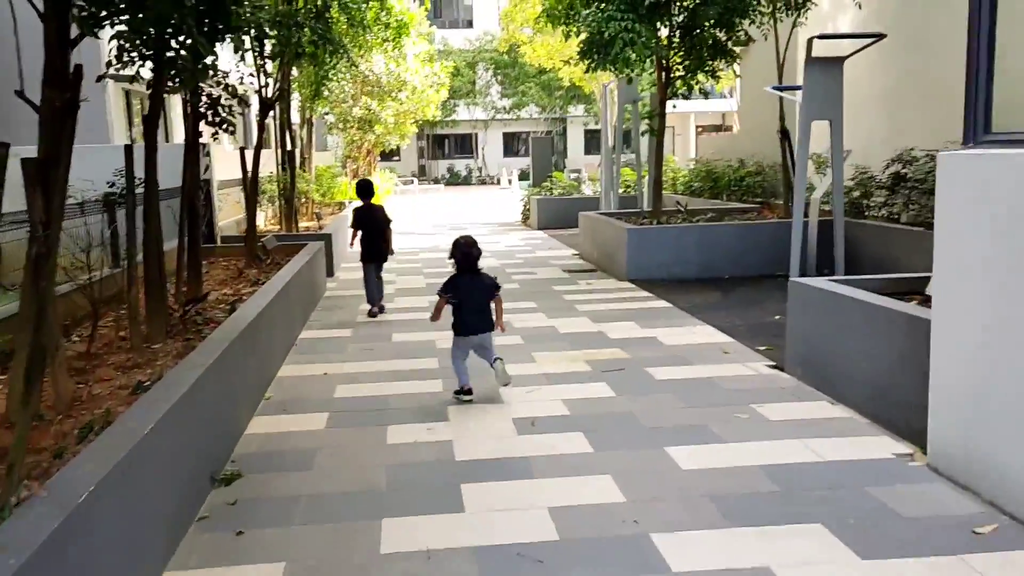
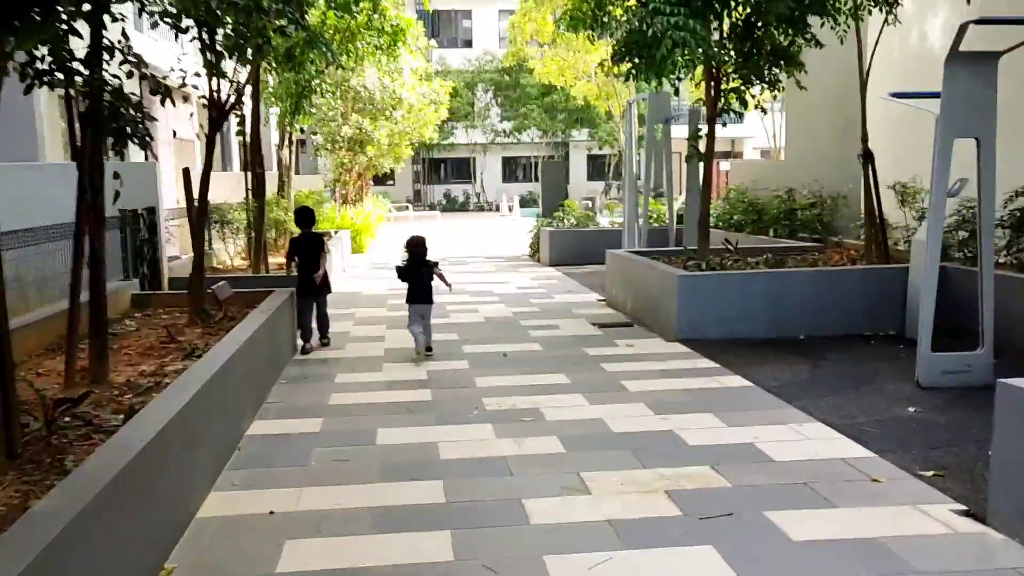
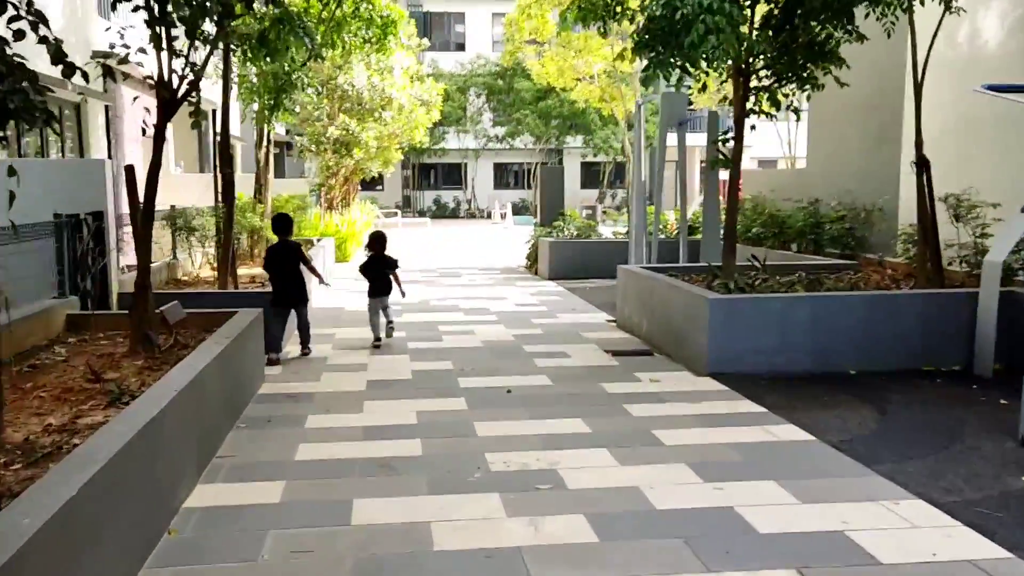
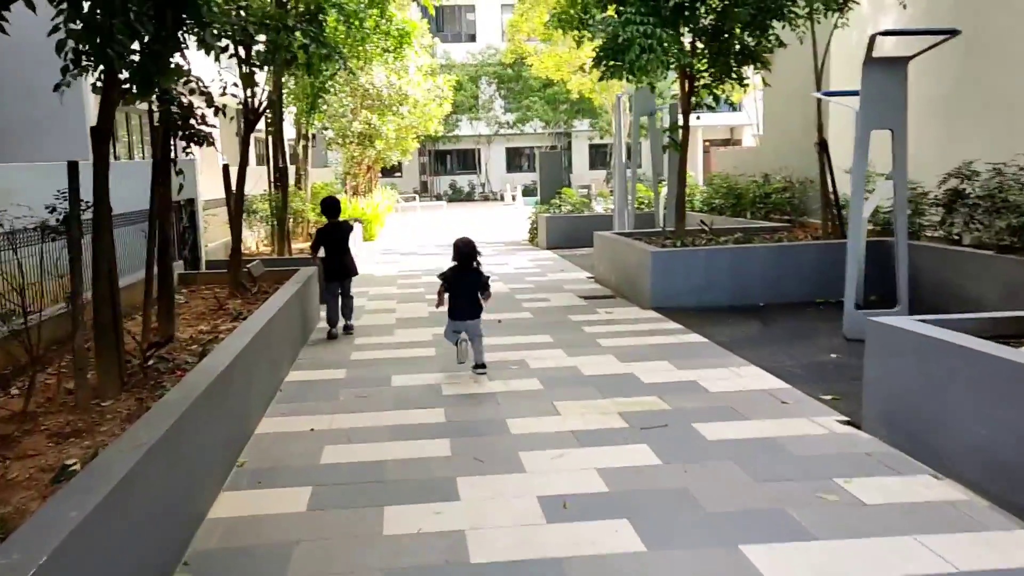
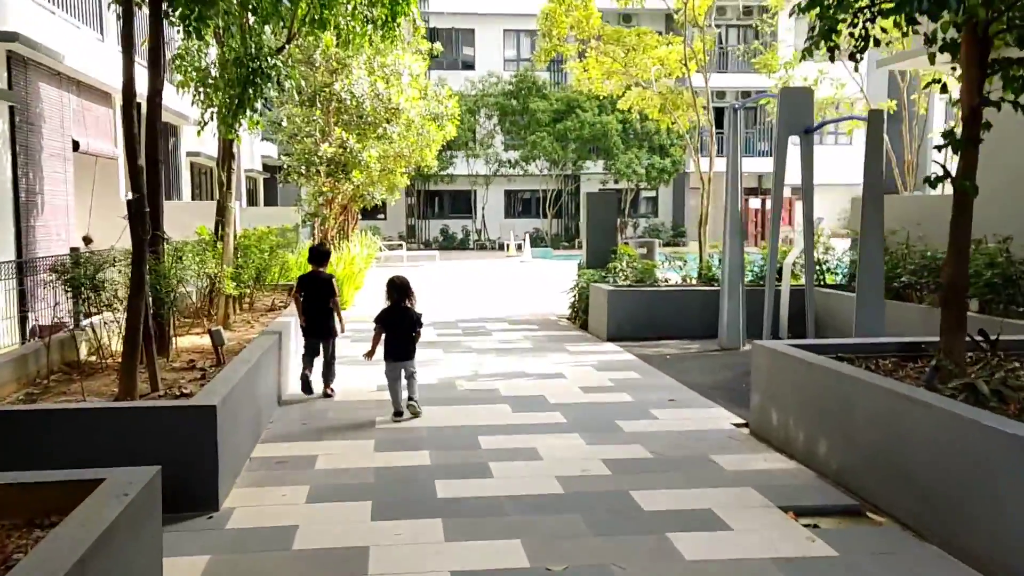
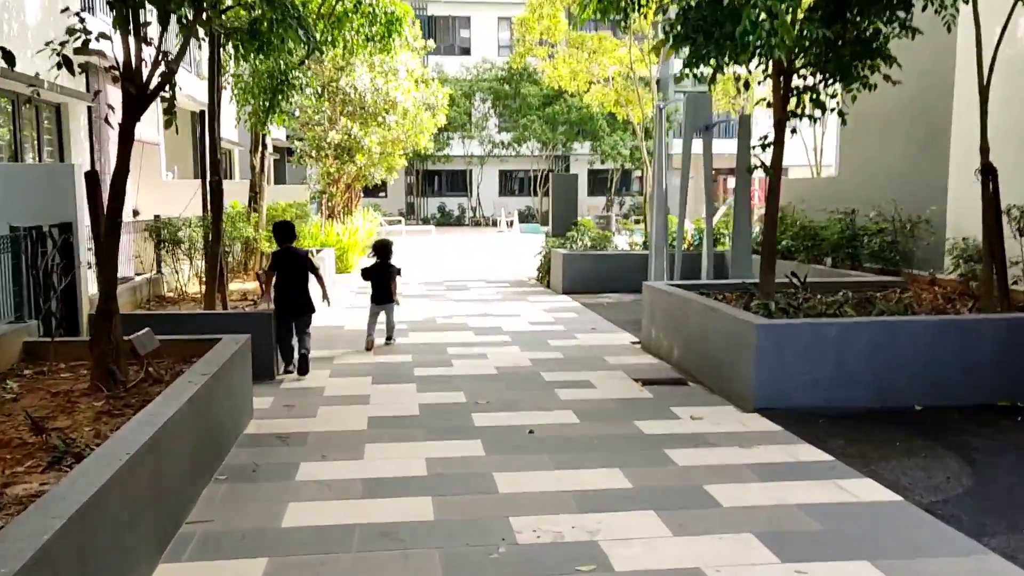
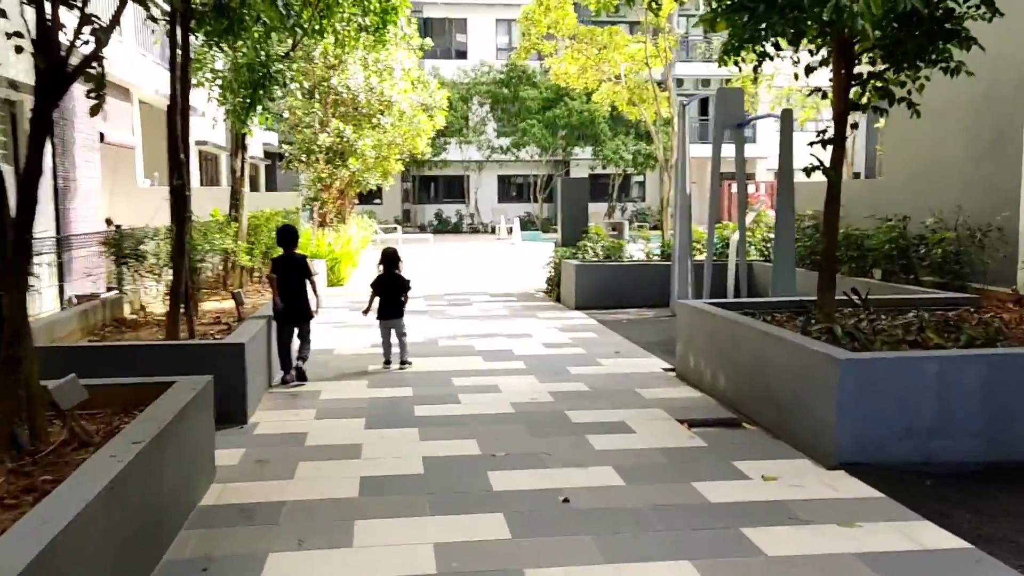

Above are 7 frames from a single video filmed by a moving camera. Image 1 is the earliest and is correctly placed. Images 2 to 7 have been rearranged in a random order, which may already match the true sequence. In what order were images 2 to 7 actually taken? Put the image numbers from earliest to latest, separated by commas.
4, 2, 3, 6, 7, 5
